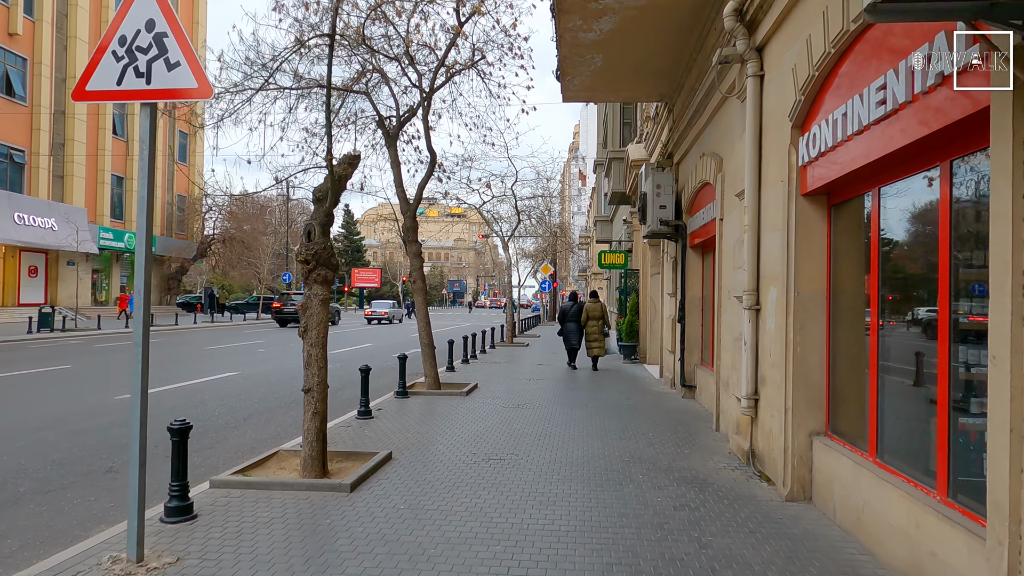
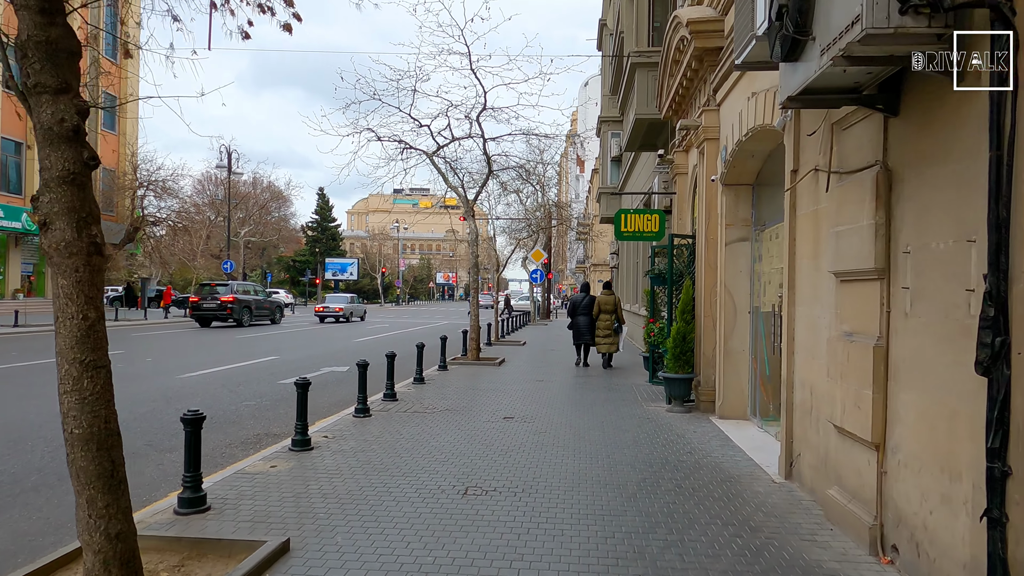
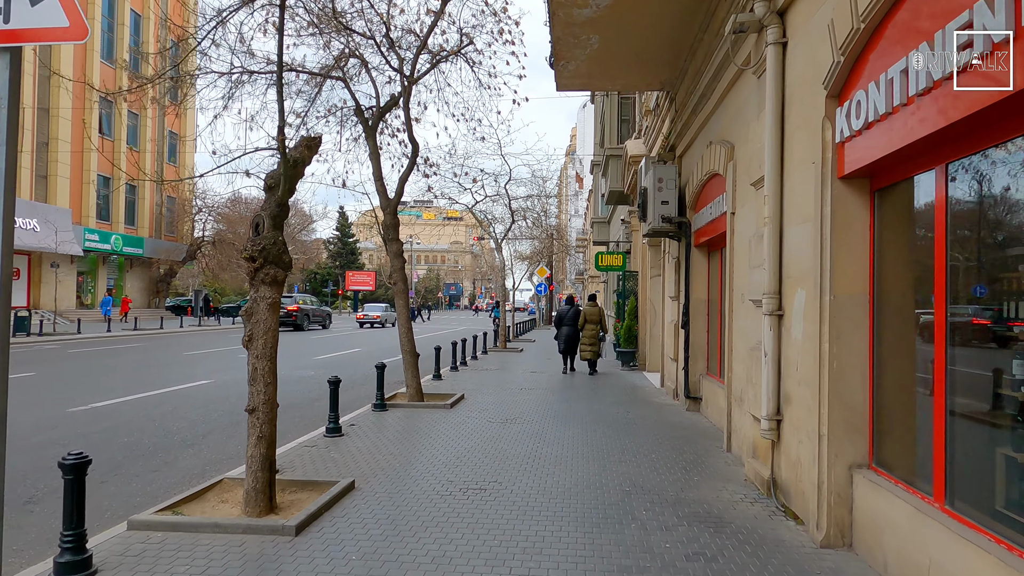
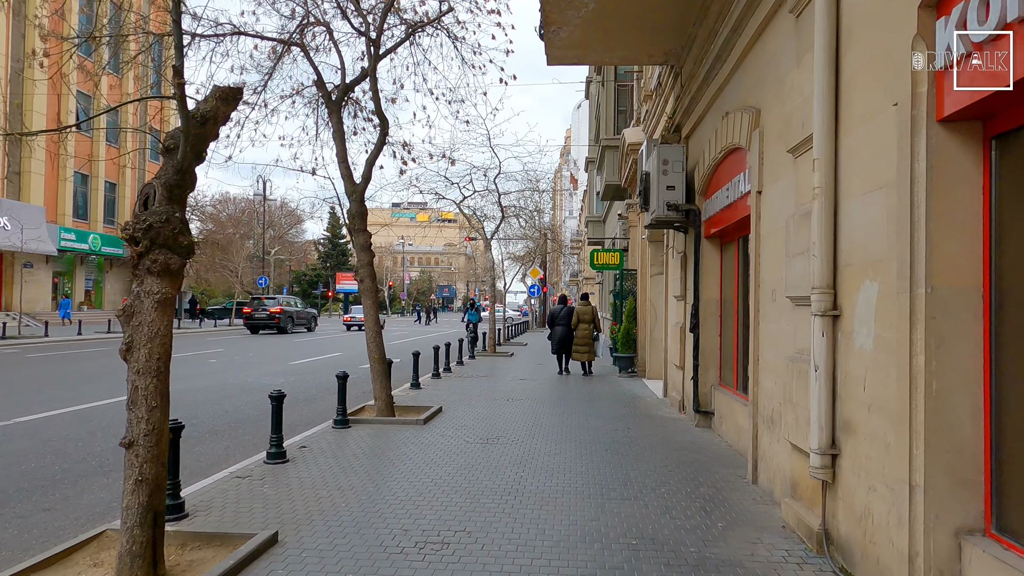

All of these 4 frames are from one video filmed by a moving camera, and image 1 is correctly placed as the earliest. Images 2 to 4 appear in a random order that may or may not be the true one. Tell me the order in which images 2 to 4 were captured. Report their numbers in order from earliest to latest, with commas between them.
3, 4, 2
